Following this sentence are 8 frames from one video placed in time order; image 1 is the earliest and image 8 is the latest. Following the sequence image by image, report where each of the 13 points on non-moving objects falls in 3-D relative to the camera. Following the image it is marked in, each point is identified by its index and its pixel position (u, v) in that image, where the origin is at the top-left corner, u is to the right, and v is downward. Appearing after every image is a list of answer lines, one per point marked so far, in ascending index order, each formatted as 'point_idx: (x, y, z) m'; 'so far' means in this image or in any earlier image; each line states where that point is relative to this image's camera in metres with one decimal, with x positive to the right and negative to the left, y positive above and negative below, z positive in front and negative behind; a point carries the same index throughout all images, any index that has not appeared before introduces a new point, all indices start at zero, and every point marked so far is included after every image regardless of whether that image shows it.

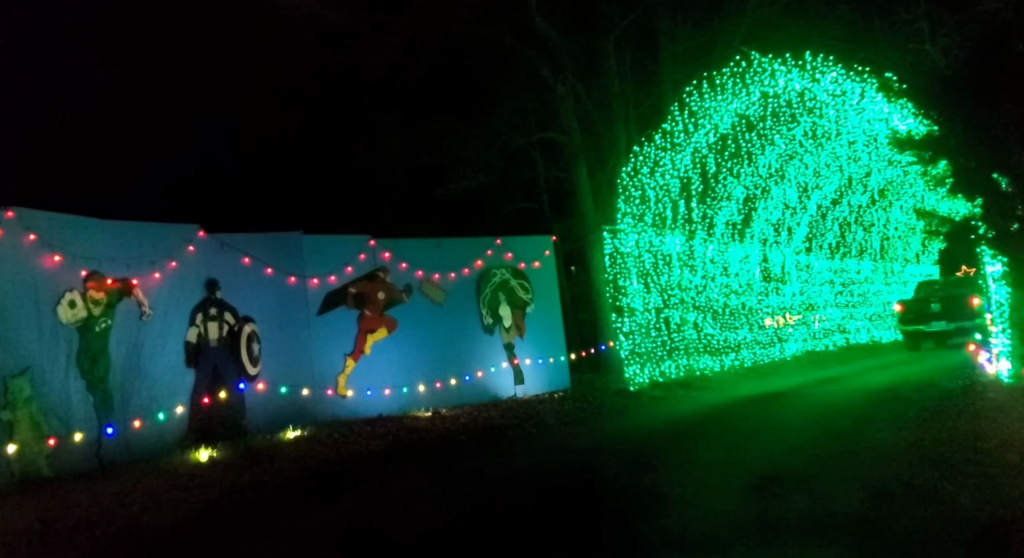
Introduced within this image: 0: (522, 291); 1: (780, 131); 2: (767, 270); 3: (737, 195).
0: (+0.2, -0.2, +13.7) m
1: (+5.6, +3.1, +15.5) m
2: (+6.9, +0.2, +20.0) m
3: (+5.1, +1.9, +16.7) m
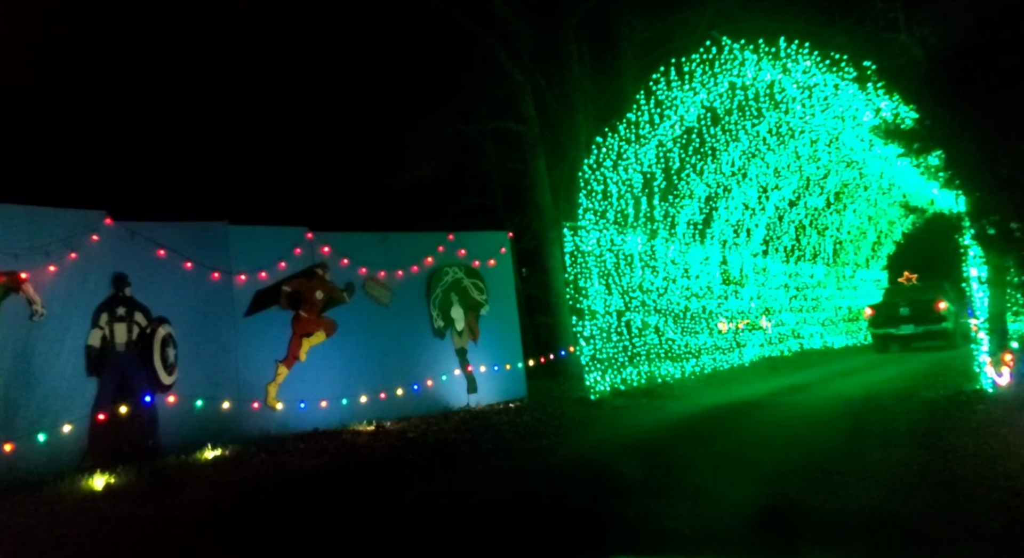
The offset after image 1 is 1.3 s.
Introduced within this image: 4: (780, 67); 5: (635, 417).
0: (-0.6, -0.2, +12.6) m
1: (+4.7, +3.1, +14.8) m
2: (+5.7, +0.1, +19.3) m
3: (+4.1, +1.8, +15.9) m
4: (+4.8, +3.8, +13.1) m
5: (+1.9, -2.1, +11.3) m
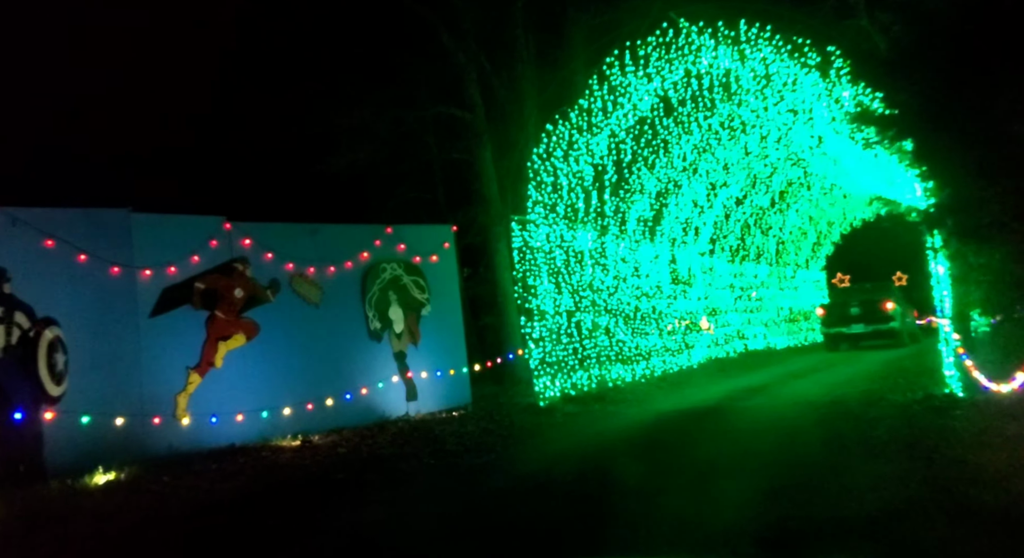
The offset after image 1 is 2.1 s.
0: (-1.5, -0.2, +11.6) m
1: (+3.6, +3.1, +14.2) m
2: (+4.2, +0.2, +18.8) m
3: (+2.9, +1.9, +15.3) m
4: (+3.9, +3.8, +12.5) m
5: (+1.1, -2.1, +10.4) m
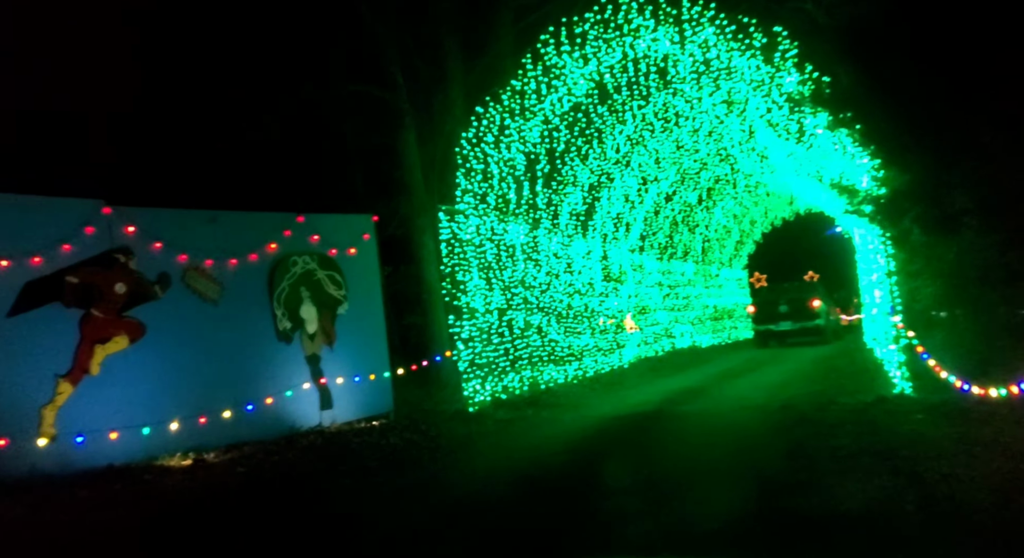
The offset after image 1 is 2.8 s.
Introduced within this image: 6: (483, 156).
0: (-2.6, -0.1, +10.4) m
1: (+2.2, +3.2, +13.6) m
2: (+2.4, +0.2, +18.2) m
3: (+1.4, +1.9, +14.5) m
4: (+2.7, +3.9, +11.9) m
5: (+0.2, -2.0, +9.6) m
6: (-0.4, +1.9, +11.7) m
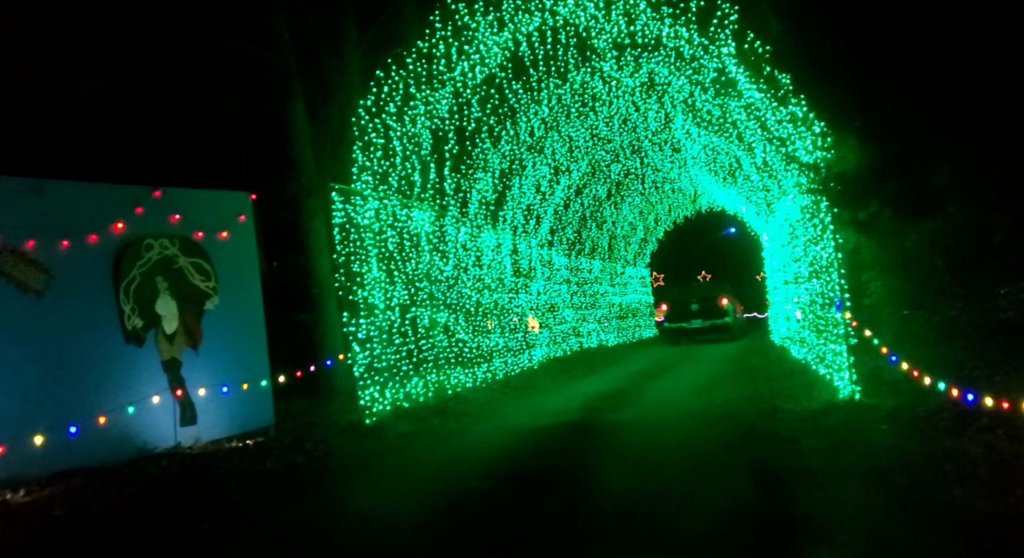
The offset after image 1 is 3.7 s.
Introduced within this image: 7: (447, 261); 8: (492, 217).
0: (-3.7, 0.0, +8.7) m
1: (+0.6, +3.3, +12.4) m
2: (+0.1, +0.3, +17.0) m
3: (-0.3, +2.0, +13.3) m
4: (+1.3, +4.0, +10.8) m
5: (-0.9, -1.9, +8.2) m
6: (-1.8, +2.1, +10.2) m
7: (-1.1, +0.3, +12.6) m
8: (-0.4, +1.3, +15.2) m
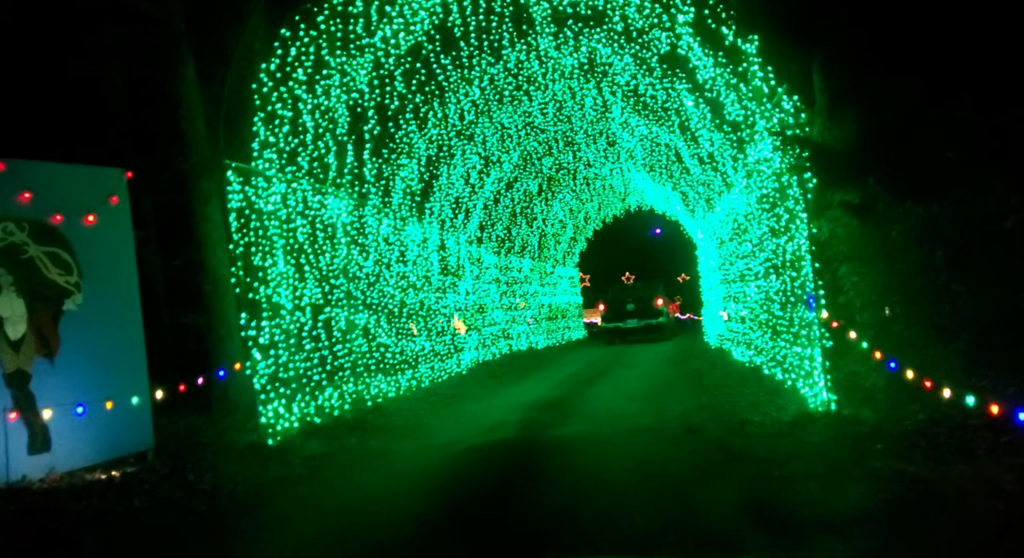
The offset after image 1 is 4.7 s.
0: (-4.4, +0.1, +7.1) m
1: (-0.4, +3.3, +11.3) m
2: (-1.5, +0.4, +15.8) m
3: (-1.5, +2.1, +12.0) m
4: (+0.4, +4.0, +9.7) m
5: (-1.5, -1.8, +6.8) m
6: (-2.6, +2.1, +8.8) m
7: (-2.2, +0.4, +11.3) m
8: (-1.8, +1.3, +13.9) m
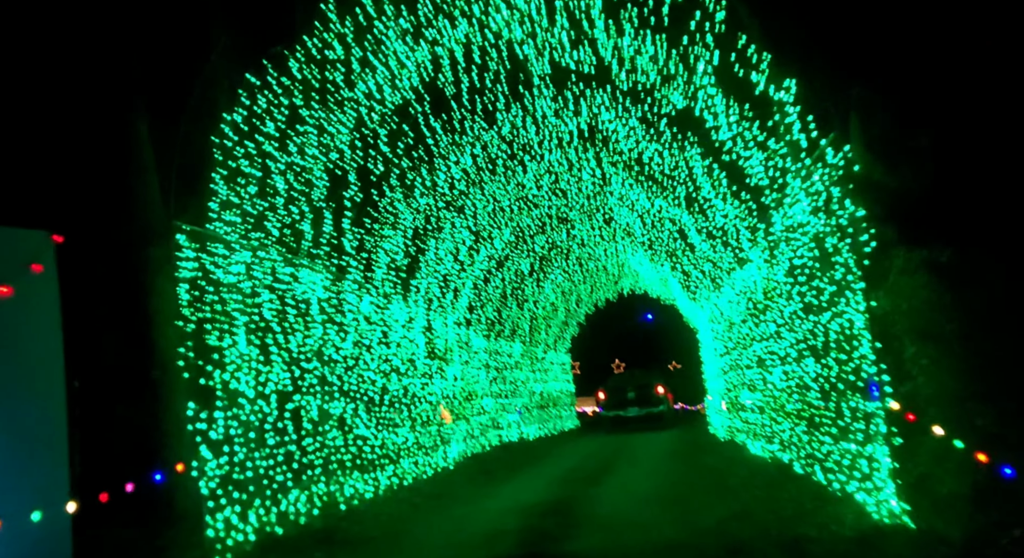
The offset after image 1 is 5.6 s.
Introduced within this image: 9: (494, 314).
0: (-4.4, -0.5, +5.8) m
1: (-0.5, +2.1, +10.4) m
2: (-1.6, -1.3, +14.5) m
3: (-1.6, +0.9, +11.0) m
4: (+0.4, +3.1, +9.0) m
5: (-1.5, -2.4, +5.4) m
6: (-2.6, +1.3, +7.8) m
7: (-2.3, -0.8, +10.0) m
8: (-1.9, -0.1, +12.8) m
9: (-0.5, -0.9, +19.8) m
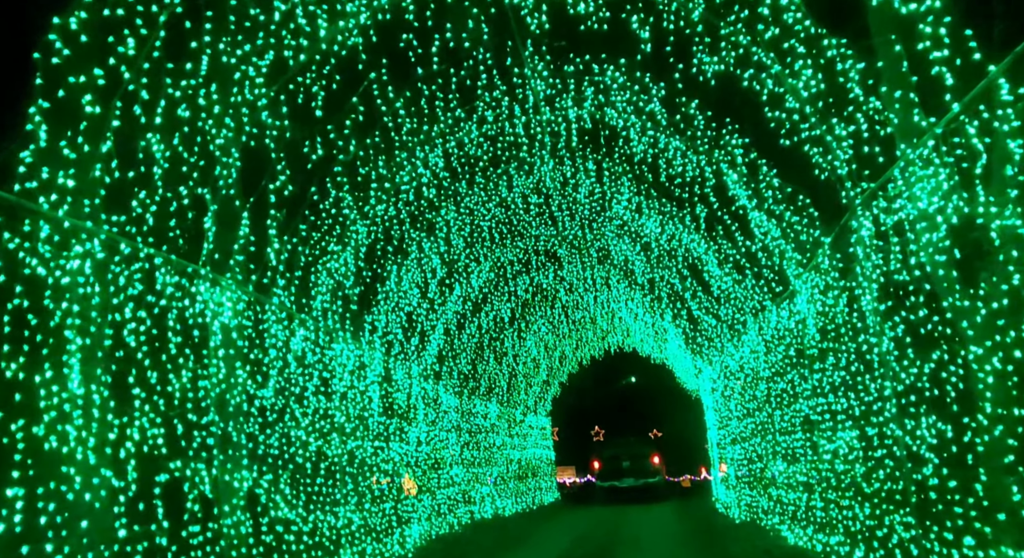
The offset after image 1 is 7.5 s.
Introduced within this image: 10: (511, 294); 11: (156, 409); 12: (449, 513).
0: (-4.4, -0.4, +3.1) m
1: (-0.7, +1.8, +8.0) m
2: (-2.0, -1.9, +11.8) m
3: (-1.8, +0.5, +8.5) m
4: (+0.2, +2.8, +6.7) m
5: (-1.6, -2.3, +2.6) m
6: (-2.7, +1.2, +5.3) m
7: (-2.5, -1.0, +7.3) m
8: (-2.2, -0.6, +10.2) m
9: (-1.0, -2.1, +17.1) m
10: (0.0, -0.3, +16.0) m
11: (-2.8, -1.0, +5.7) m
12: (-1.4, -5.2, +16.5) m
